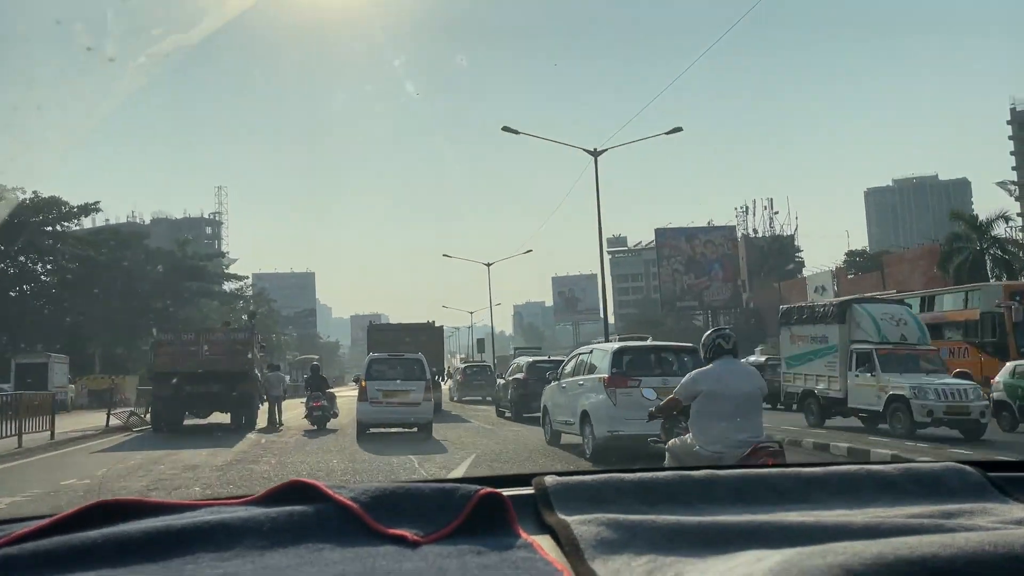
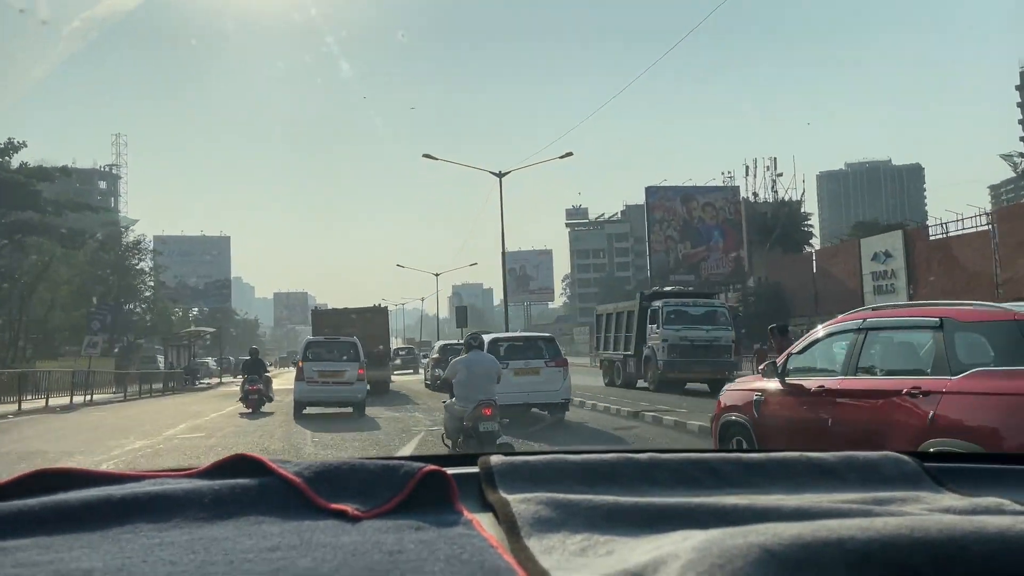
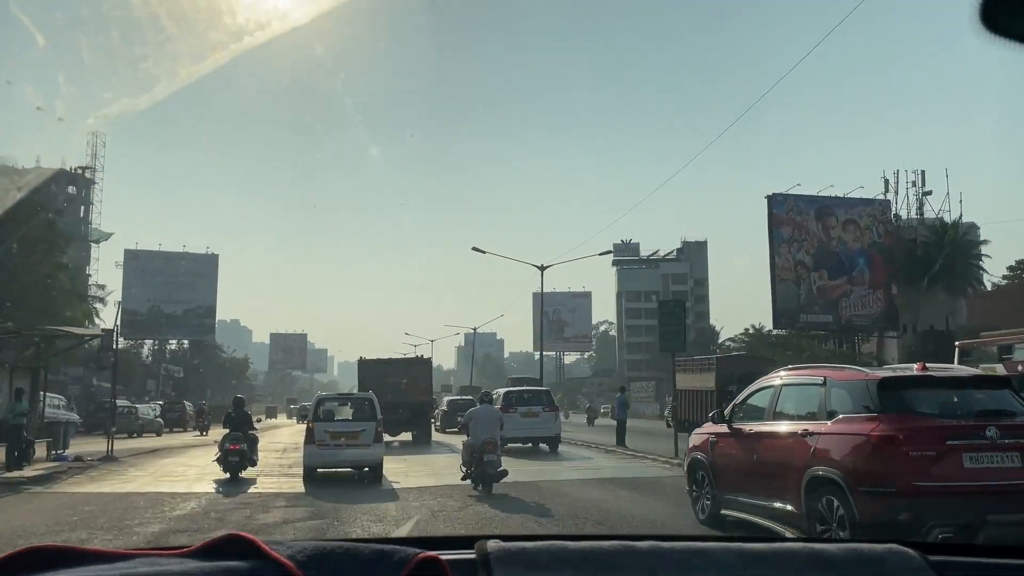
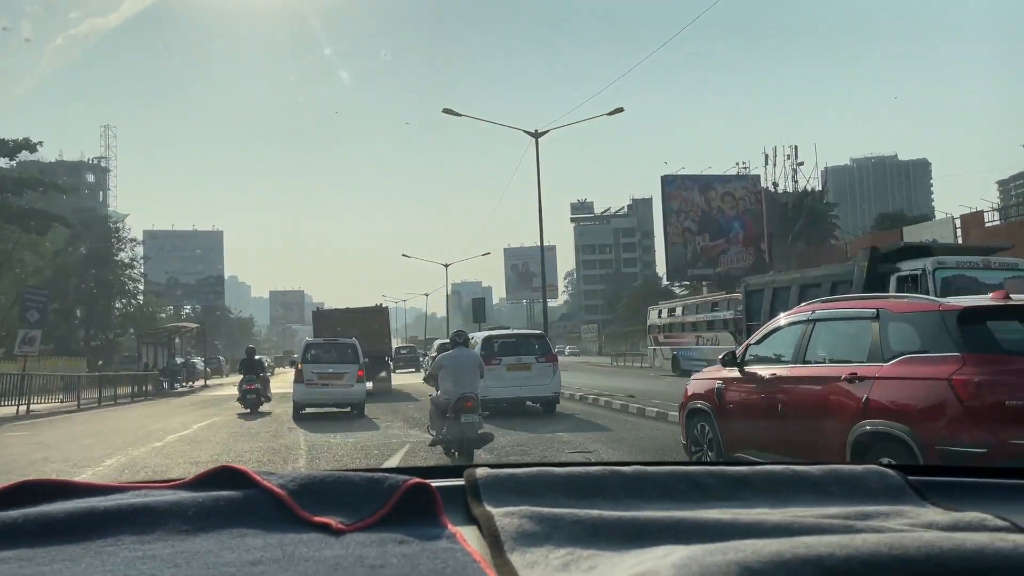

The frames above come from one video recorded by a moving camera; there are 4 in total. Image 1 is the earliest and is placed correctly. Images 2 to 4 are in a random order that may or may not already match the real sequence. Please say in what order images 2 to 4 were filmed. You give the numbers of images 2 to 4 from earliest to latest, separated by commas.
2, 4, 3
